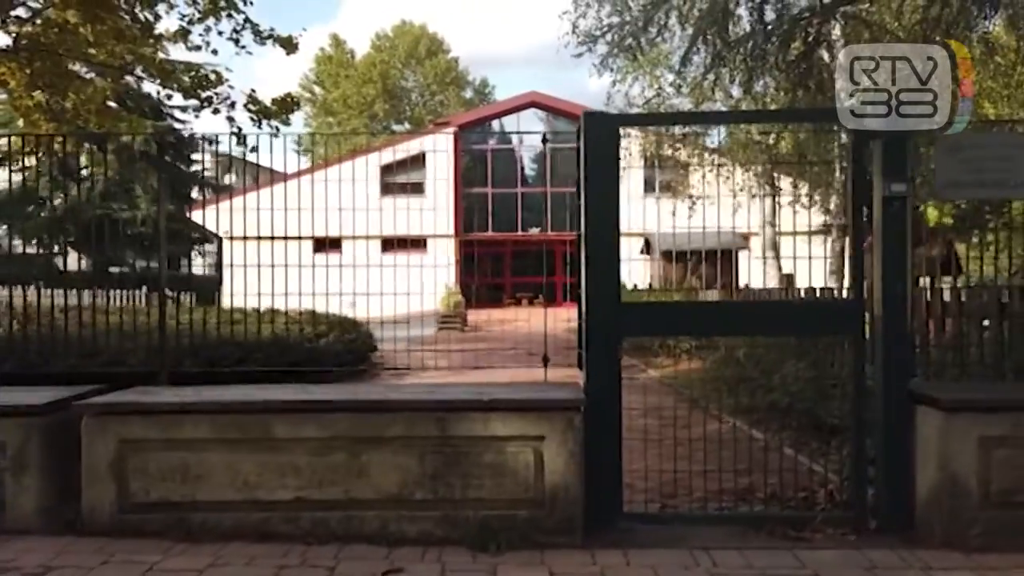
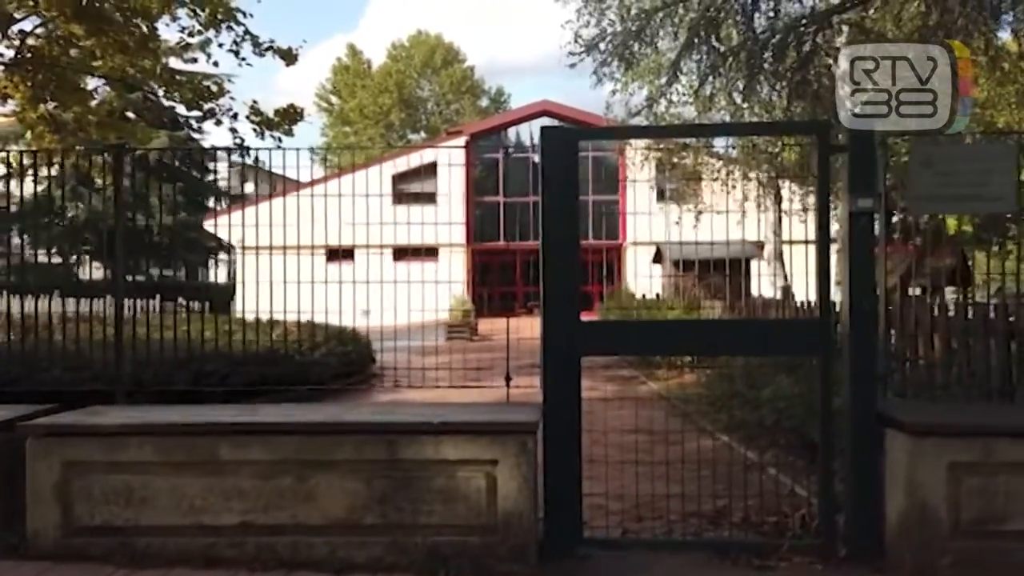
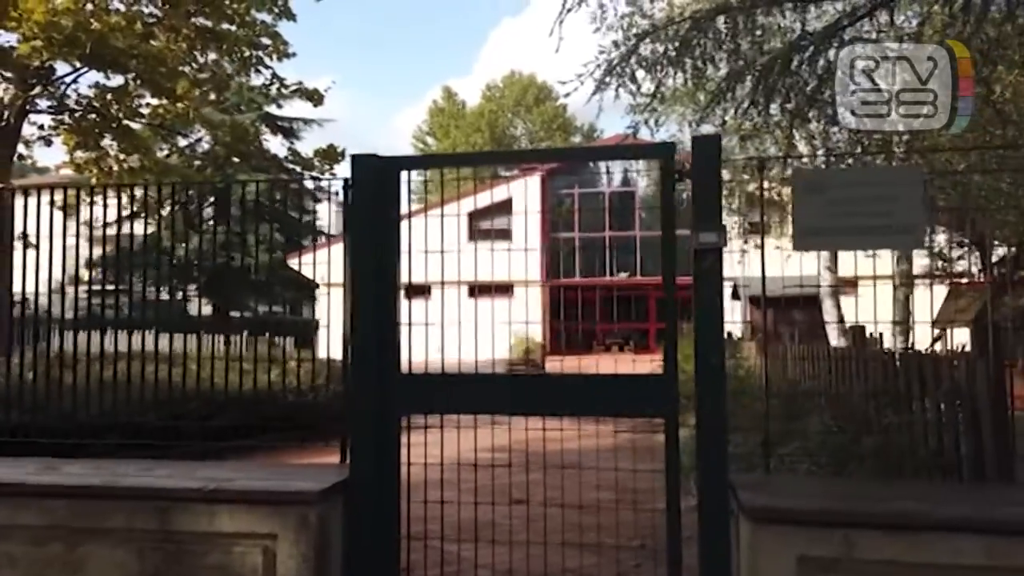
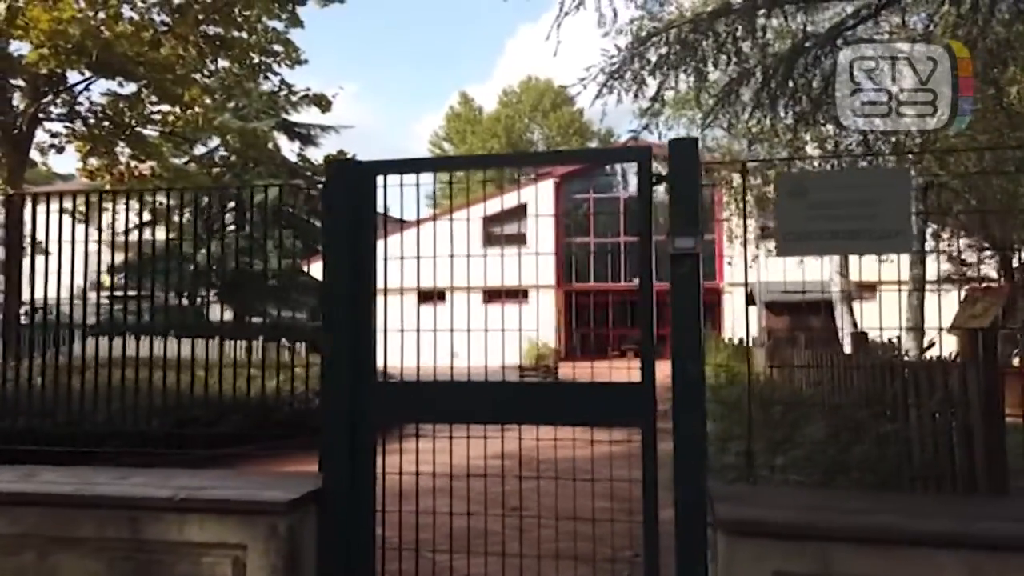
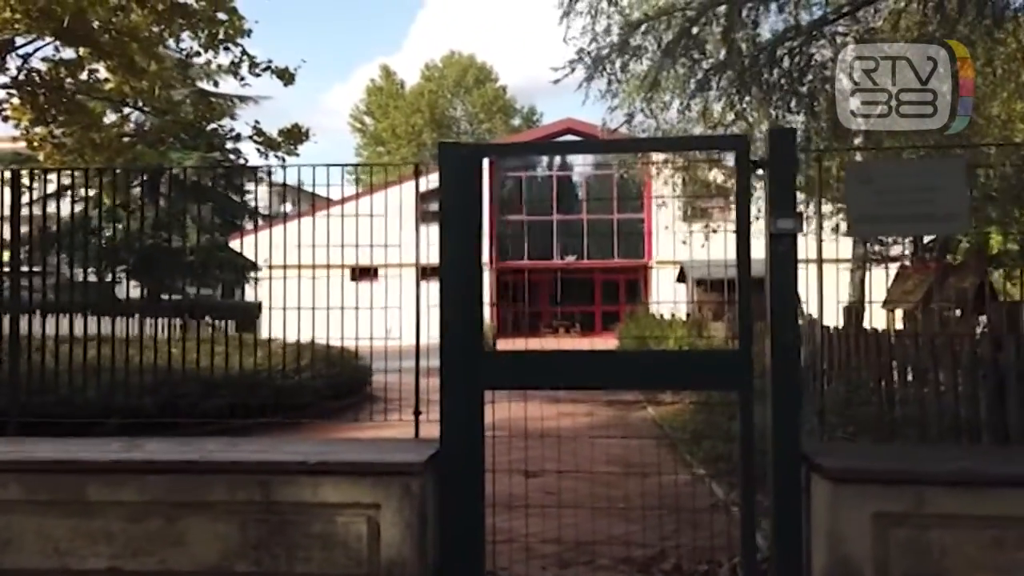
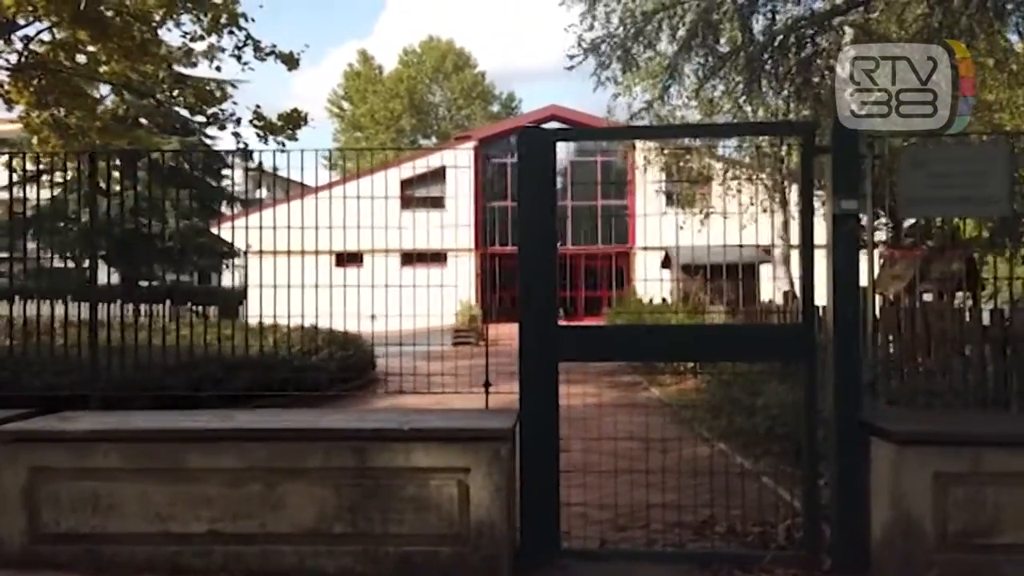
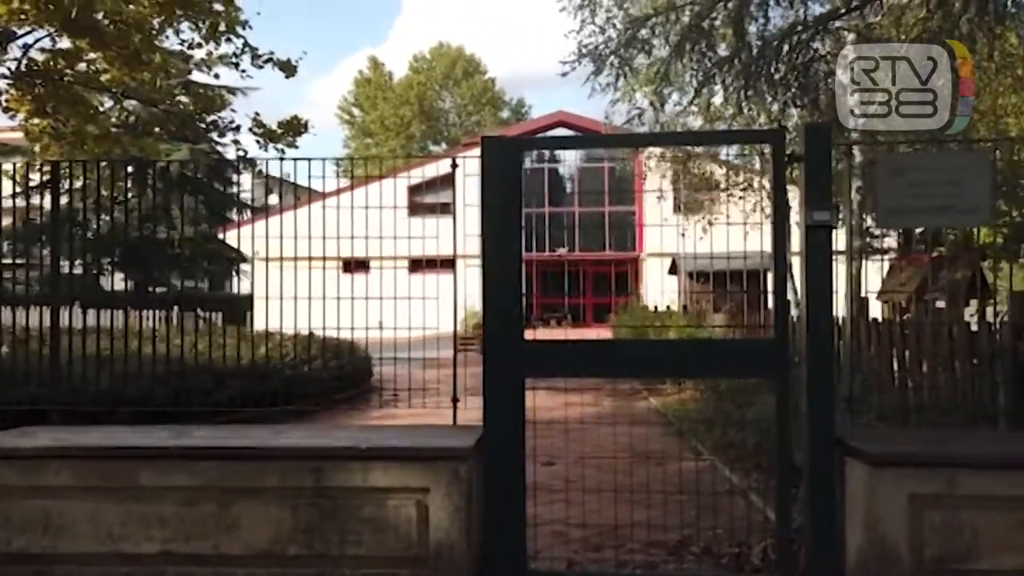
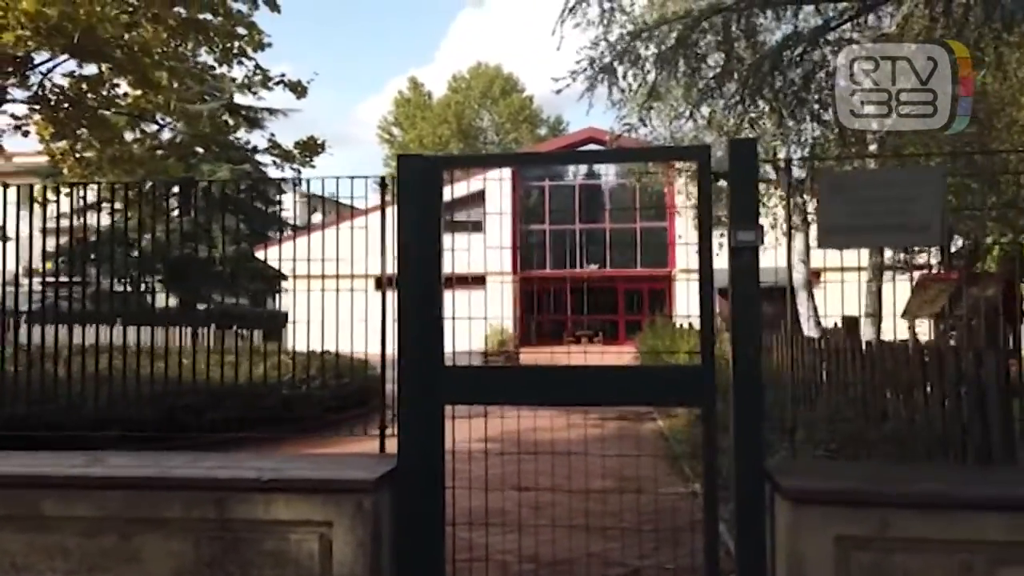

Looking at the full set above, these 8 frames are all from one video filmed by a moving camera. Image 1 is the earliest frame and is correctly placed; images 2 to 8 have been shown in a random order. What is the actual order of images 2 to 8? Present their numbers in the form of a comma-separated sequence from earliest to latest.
2, 6, 7, 5, 8, 3, 4
